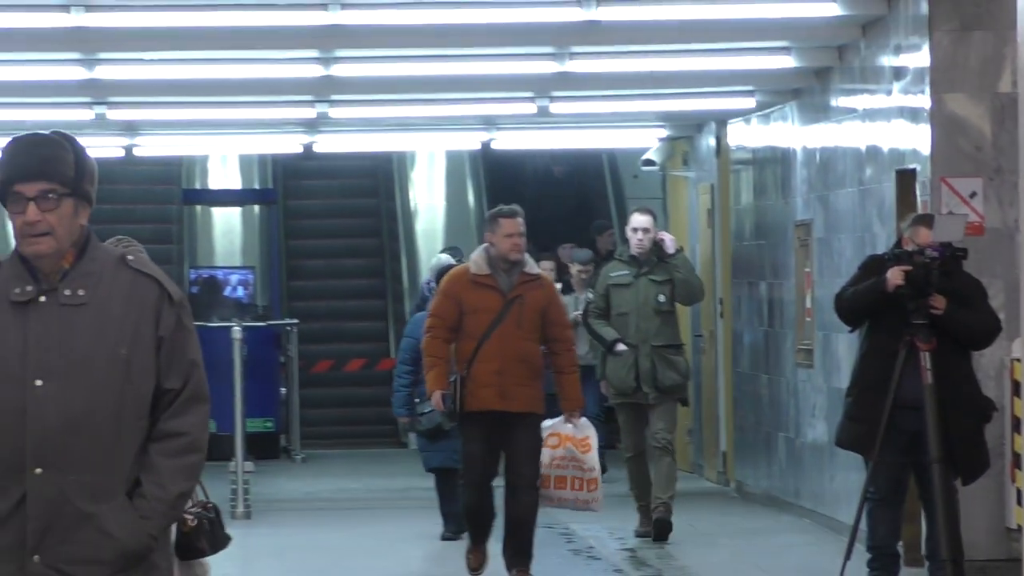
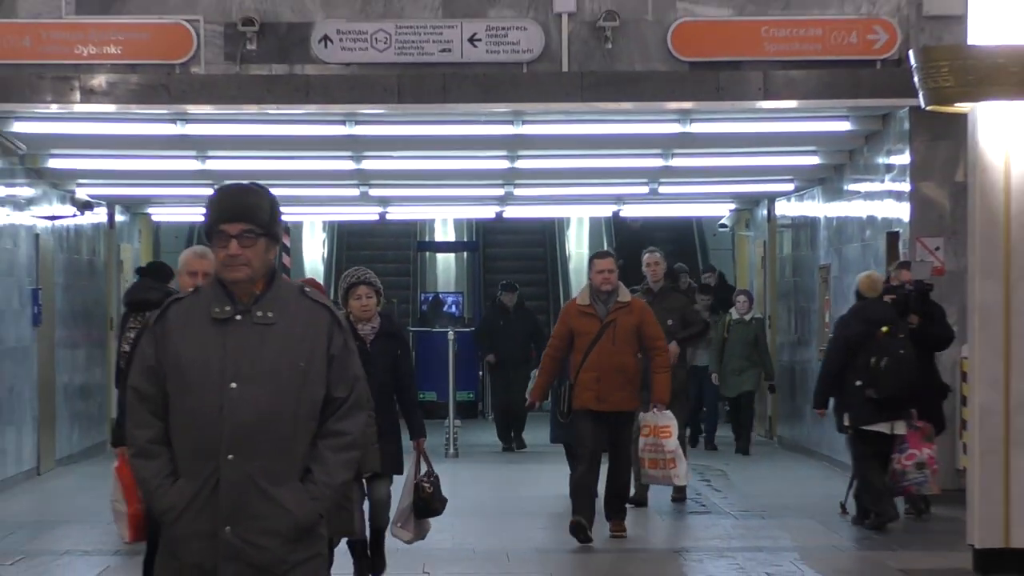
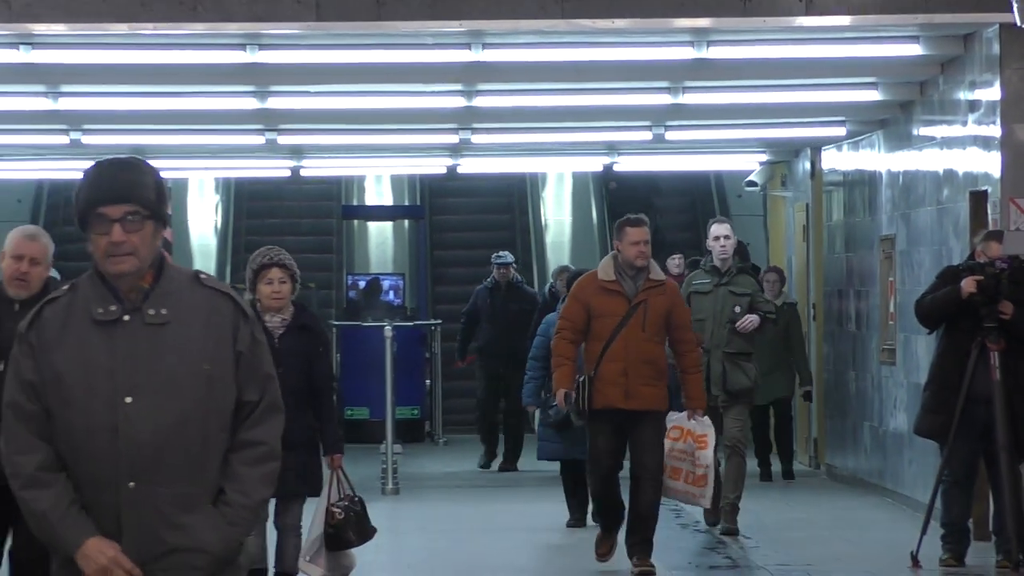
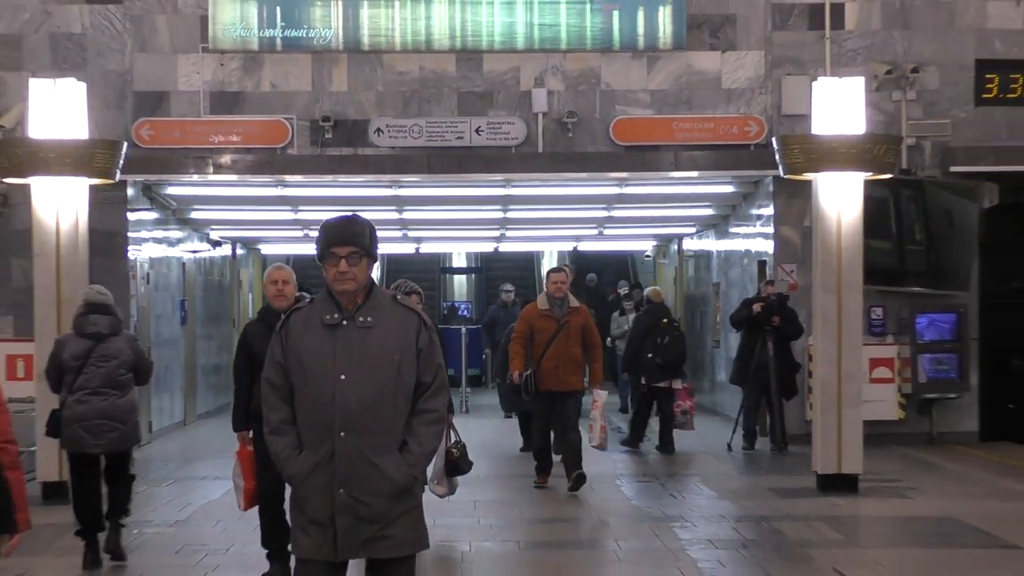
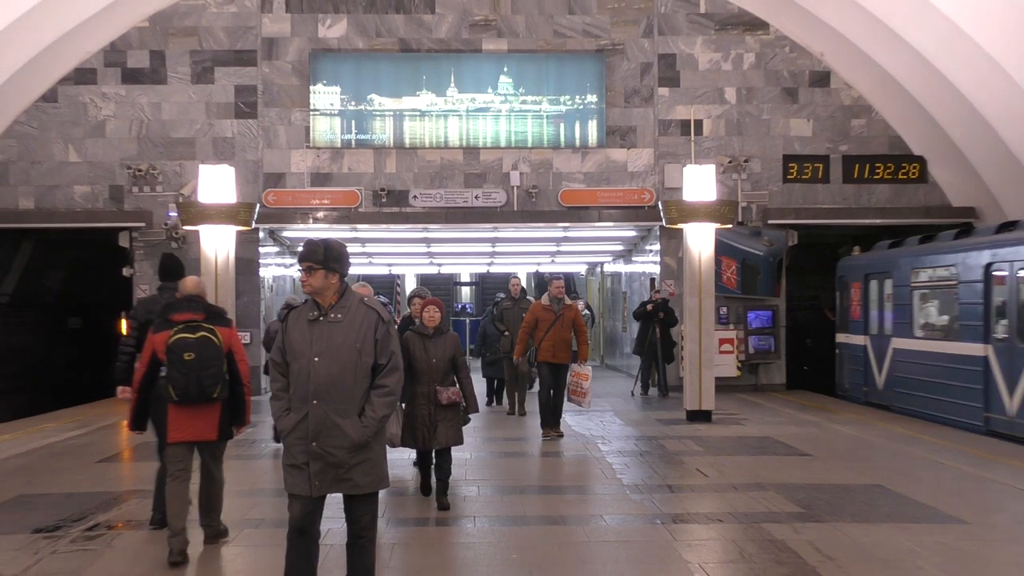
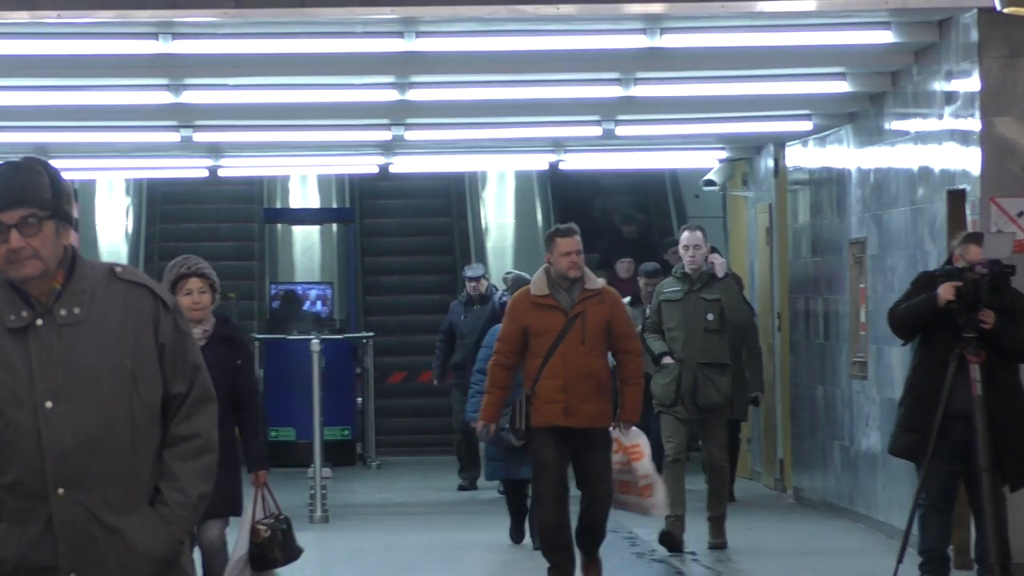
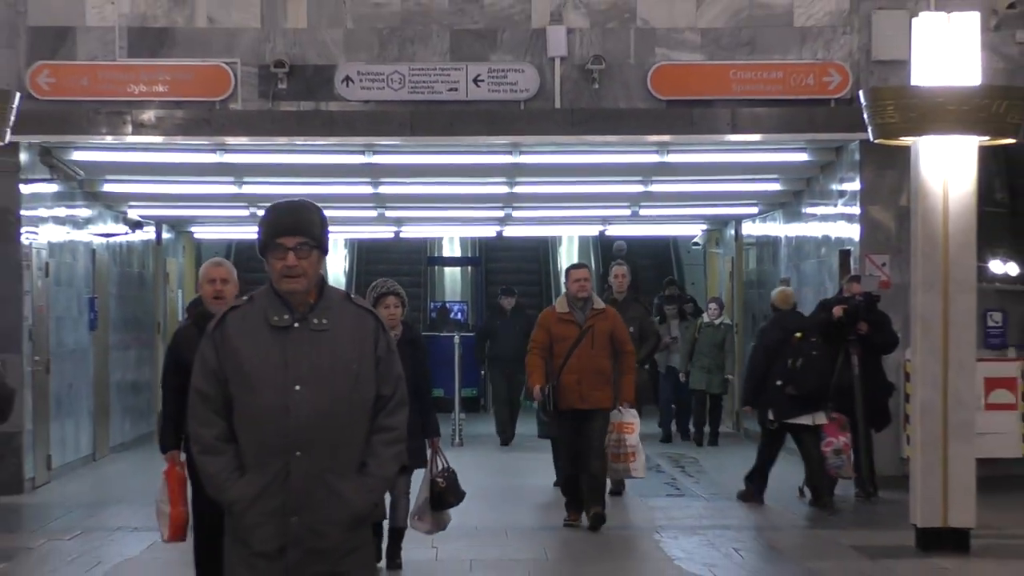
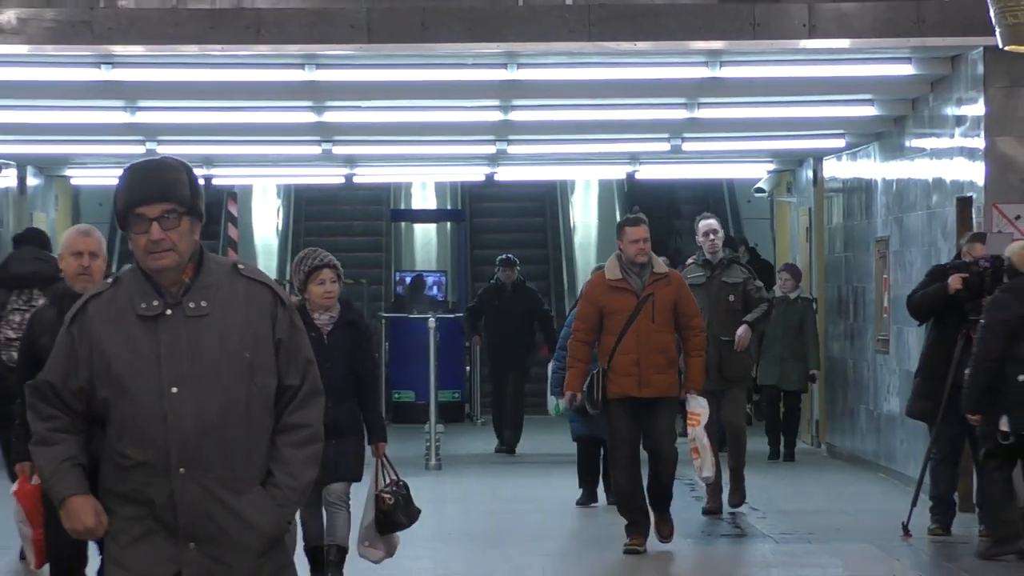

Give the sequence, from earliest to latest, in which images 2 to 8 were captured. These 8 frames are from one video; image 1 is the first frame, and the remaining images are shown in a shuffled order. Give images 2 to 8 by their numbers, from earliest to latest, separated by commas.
6, 3, 8, 2, 7, 4, 5
